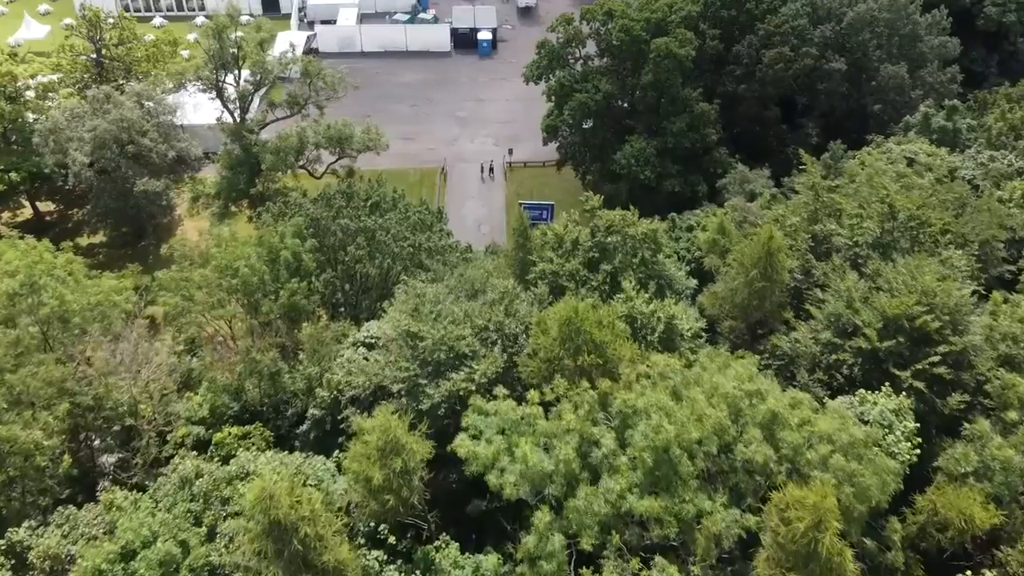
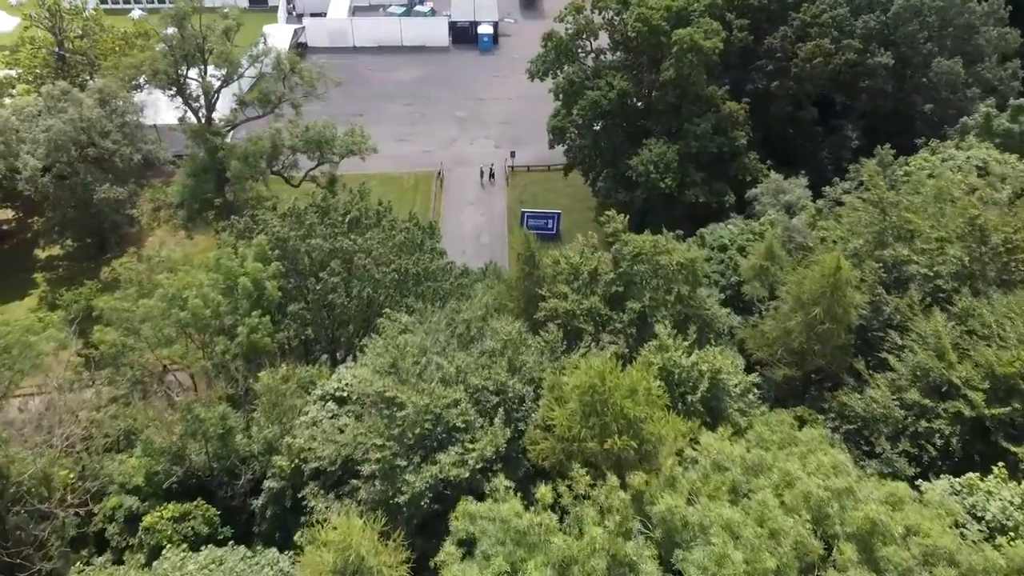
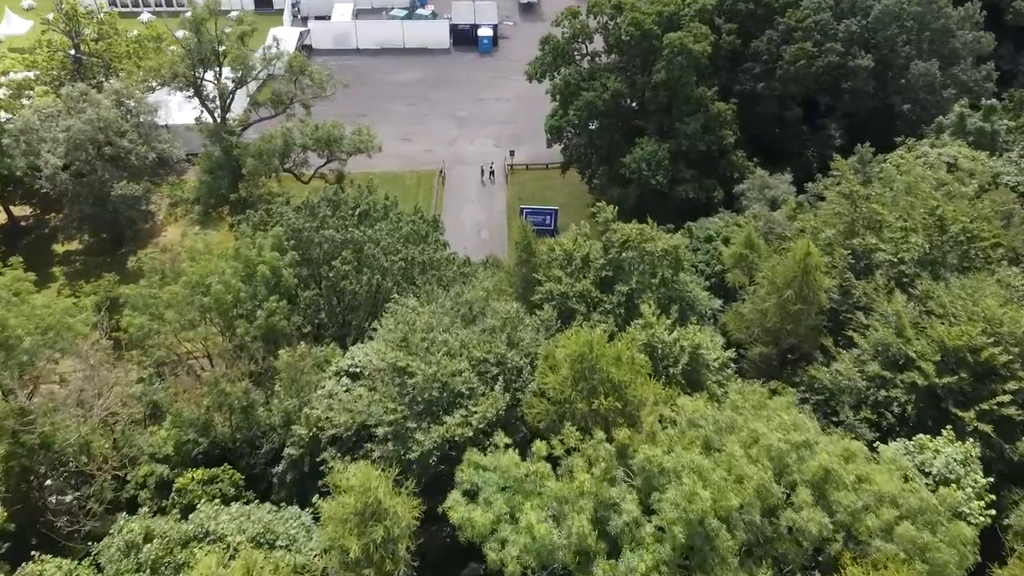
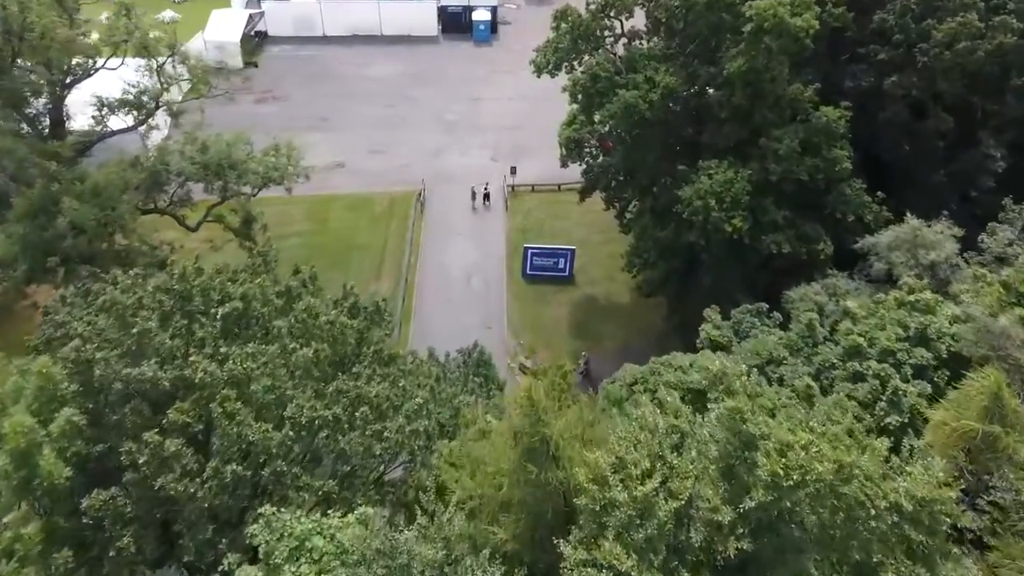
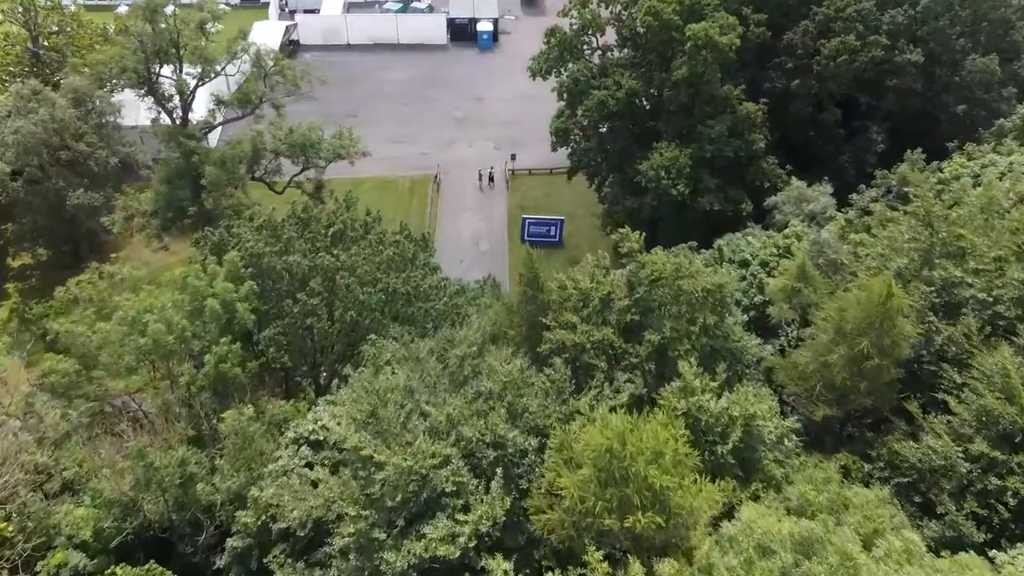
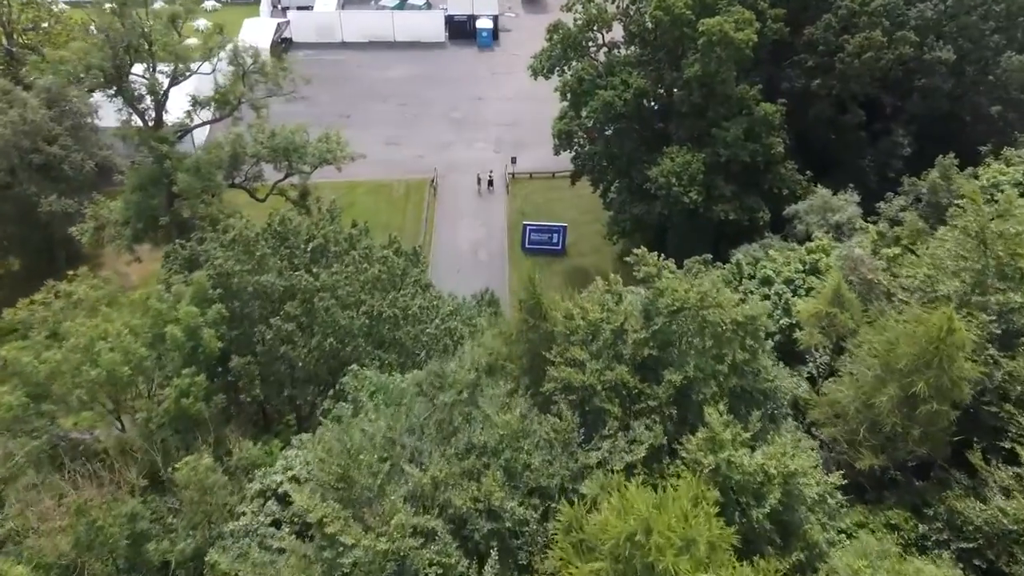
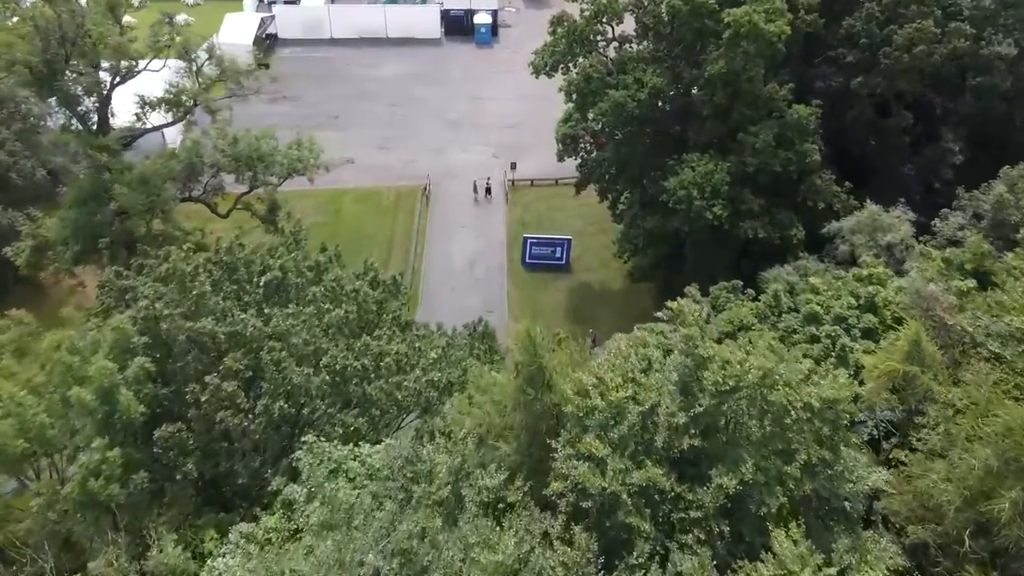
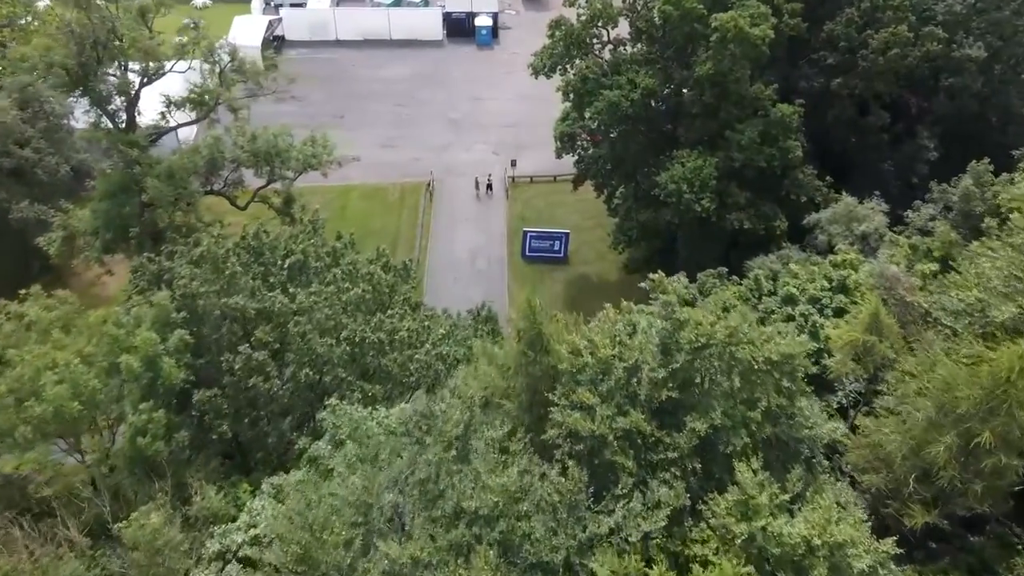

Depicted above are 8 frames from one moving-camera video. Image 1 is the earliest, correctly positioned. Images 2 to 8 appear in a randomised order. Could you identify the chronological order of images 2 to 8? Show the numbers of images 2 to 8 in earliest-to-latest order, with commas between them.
3, 2, 5, 6, 8, 7, 4
